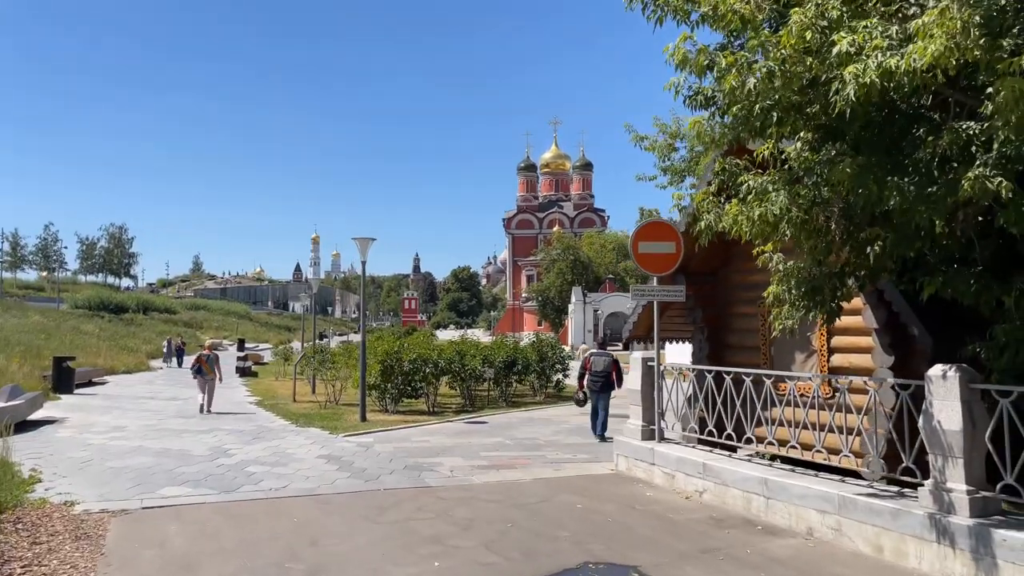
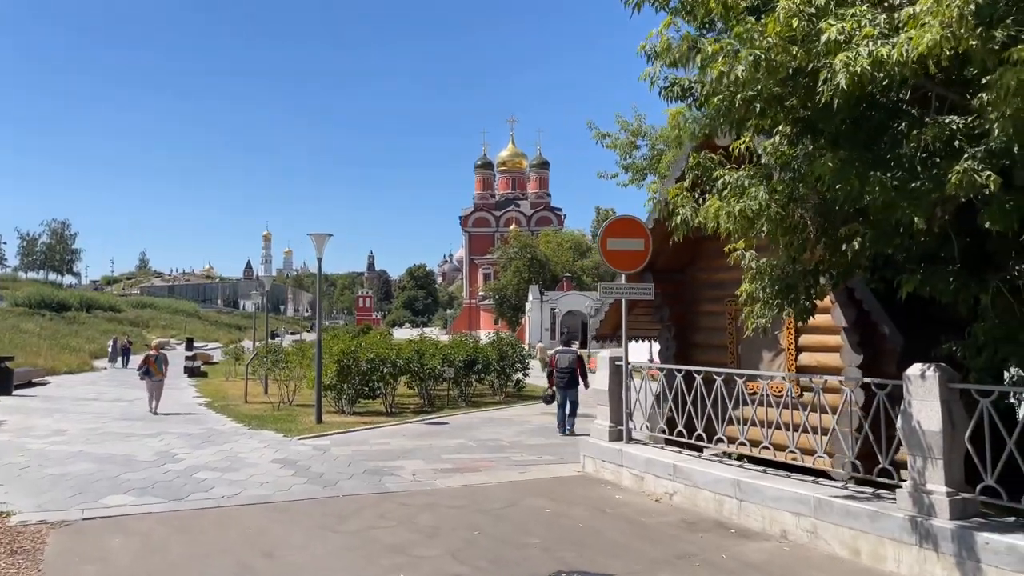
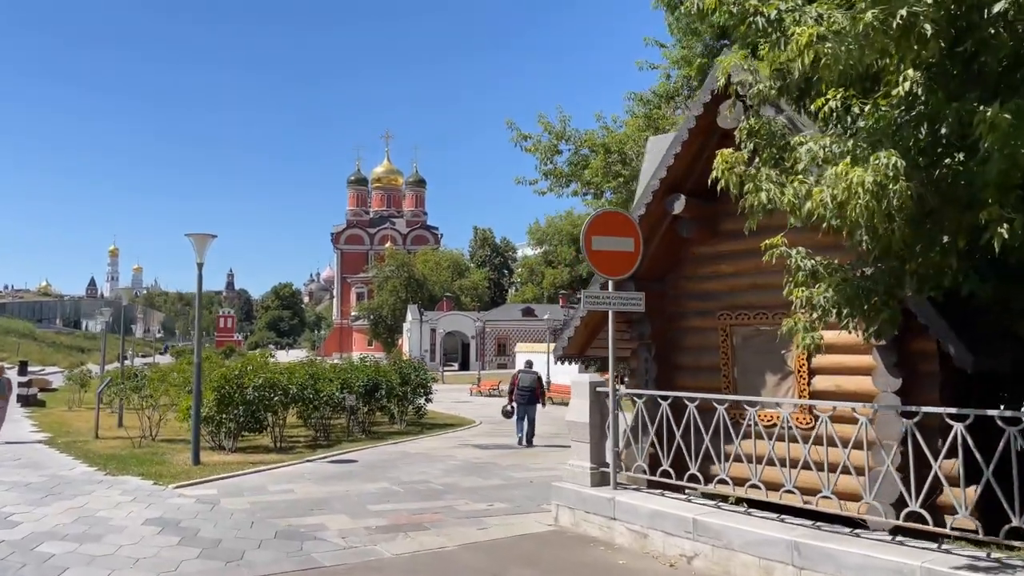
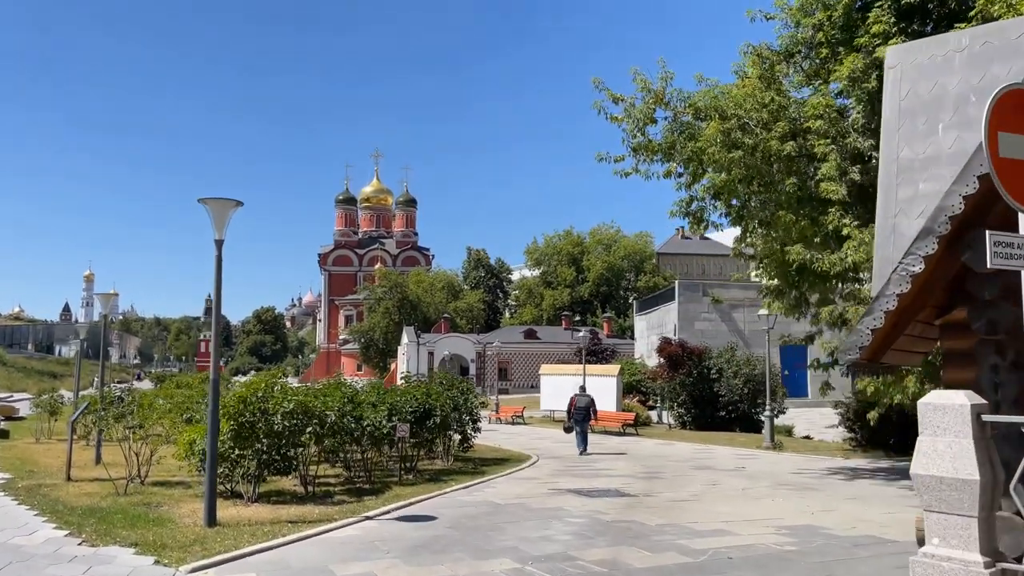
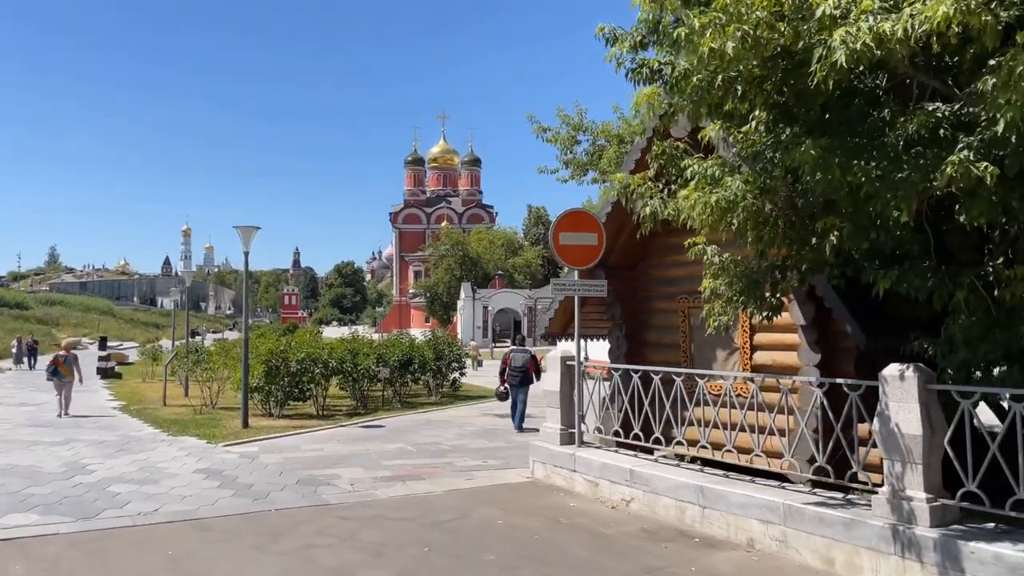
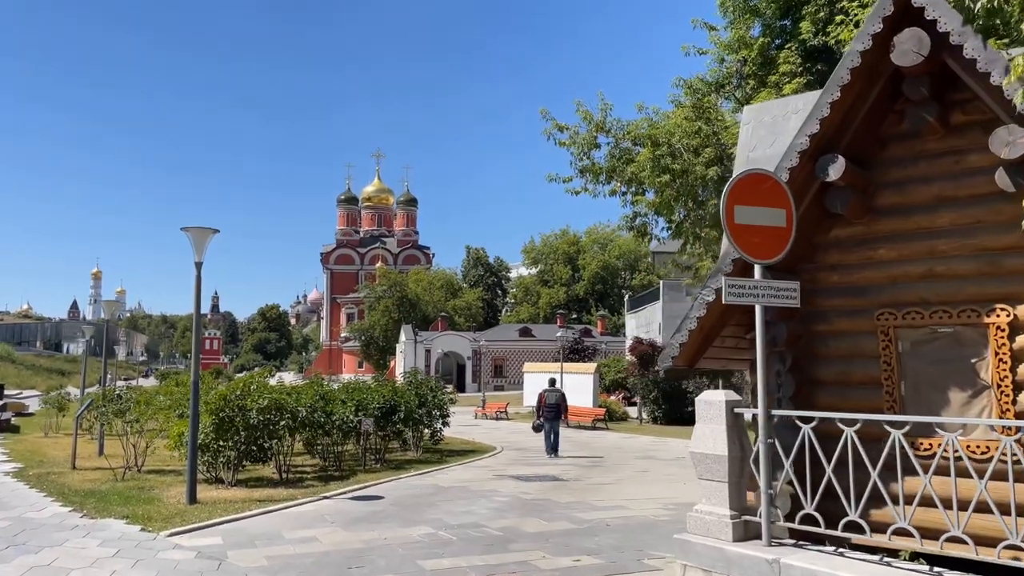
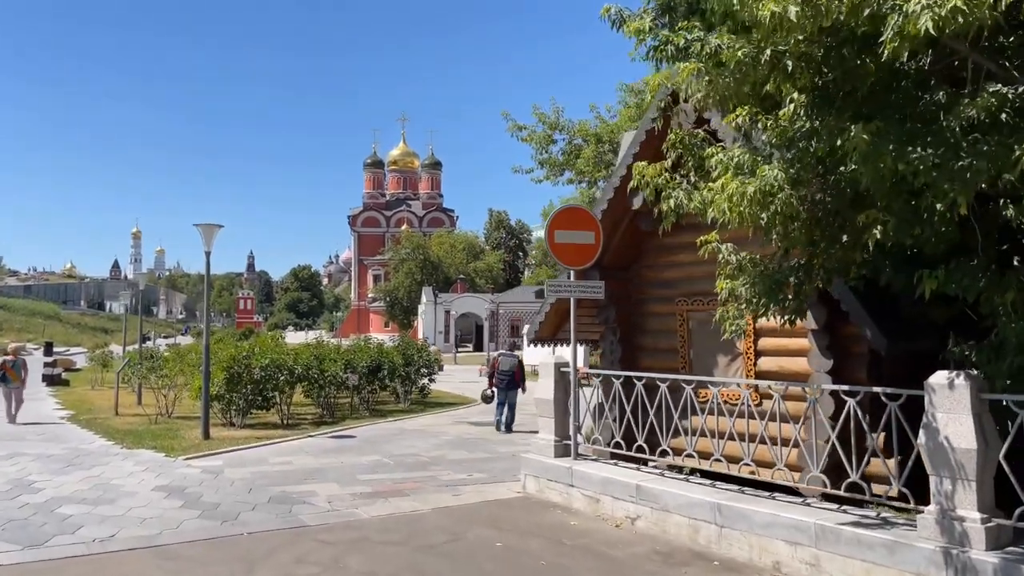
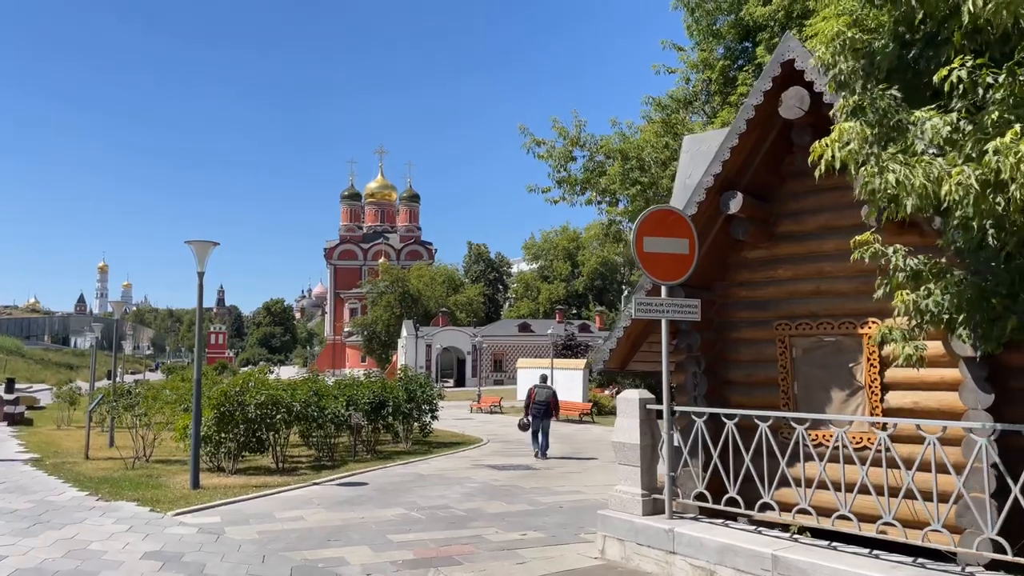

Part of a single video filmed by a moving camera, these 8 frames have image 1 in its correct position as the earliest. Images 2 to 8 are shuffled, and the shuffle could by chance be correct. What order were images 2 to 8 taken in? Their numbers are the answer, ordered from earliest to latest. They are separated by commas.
2, 5, 7, 3, 8, 6, 4
